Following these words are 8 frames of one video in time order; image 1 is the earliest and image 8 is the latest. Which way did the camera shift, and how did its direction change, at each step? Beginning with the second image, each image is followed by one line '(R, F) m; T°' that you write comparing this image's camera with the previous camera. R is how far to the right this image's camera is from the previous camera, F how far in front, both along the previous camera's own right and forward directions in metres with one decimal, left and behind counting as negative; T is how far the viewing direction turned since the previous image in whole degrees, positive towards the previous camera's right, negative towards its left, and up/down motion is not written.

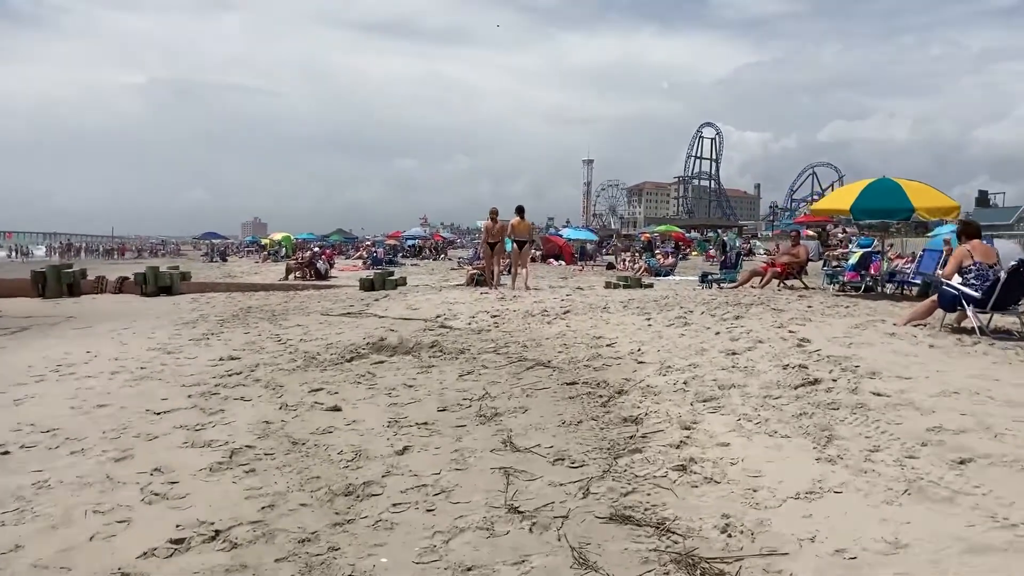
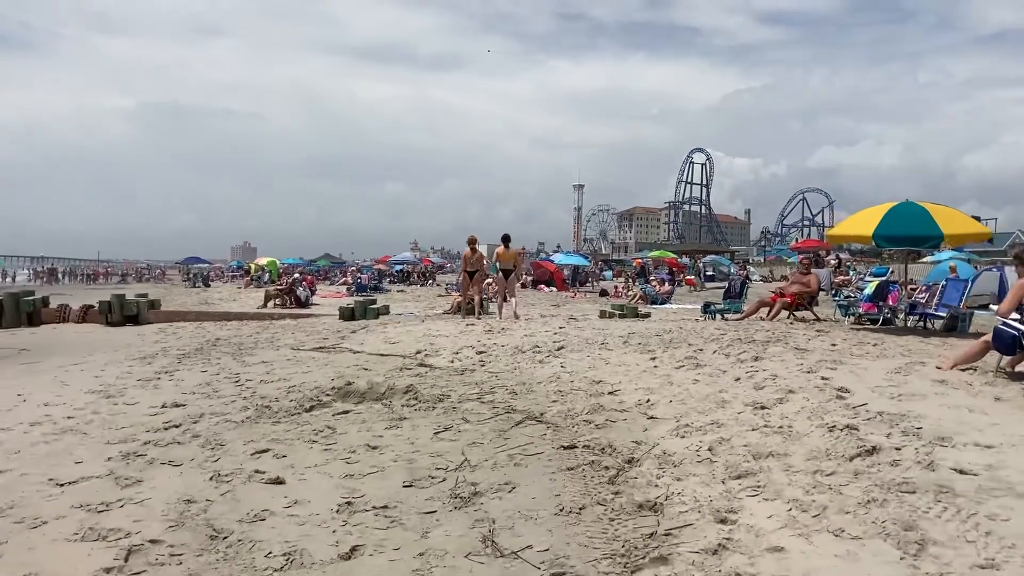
(0.0, +0.8) m; +1°
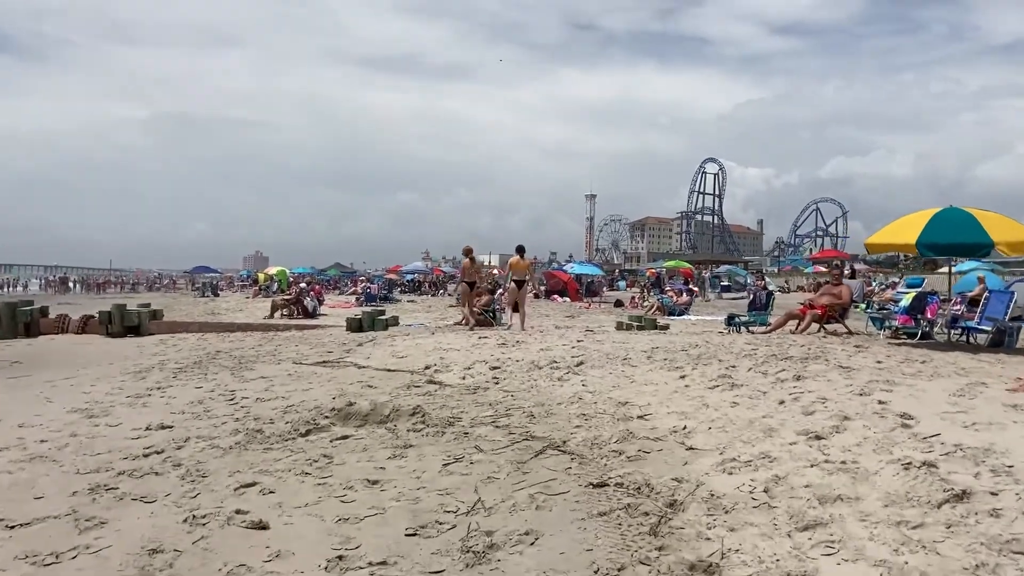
(0.0, +0.5) m; -1°
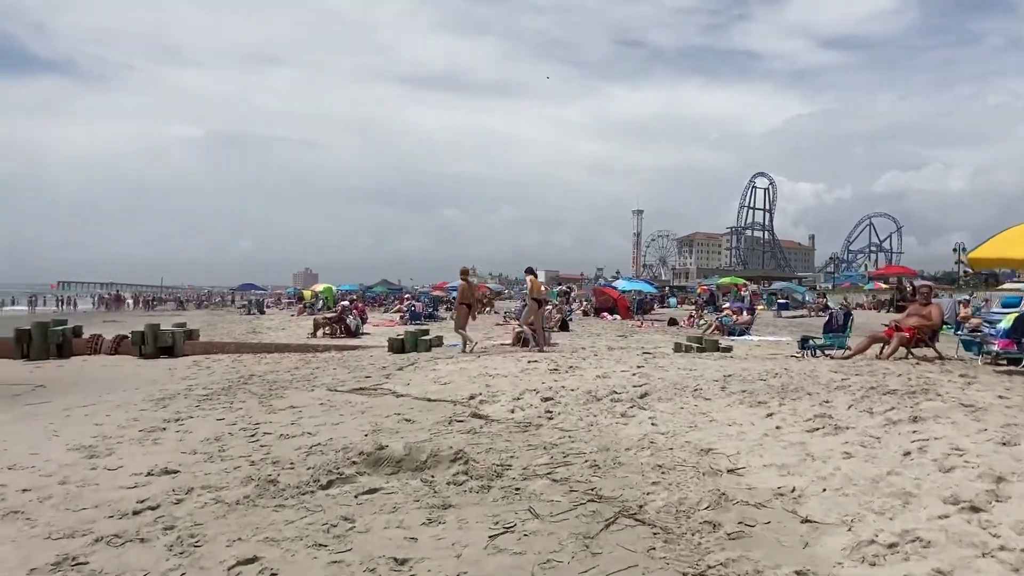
(-0.1, +0.8) m; -3°
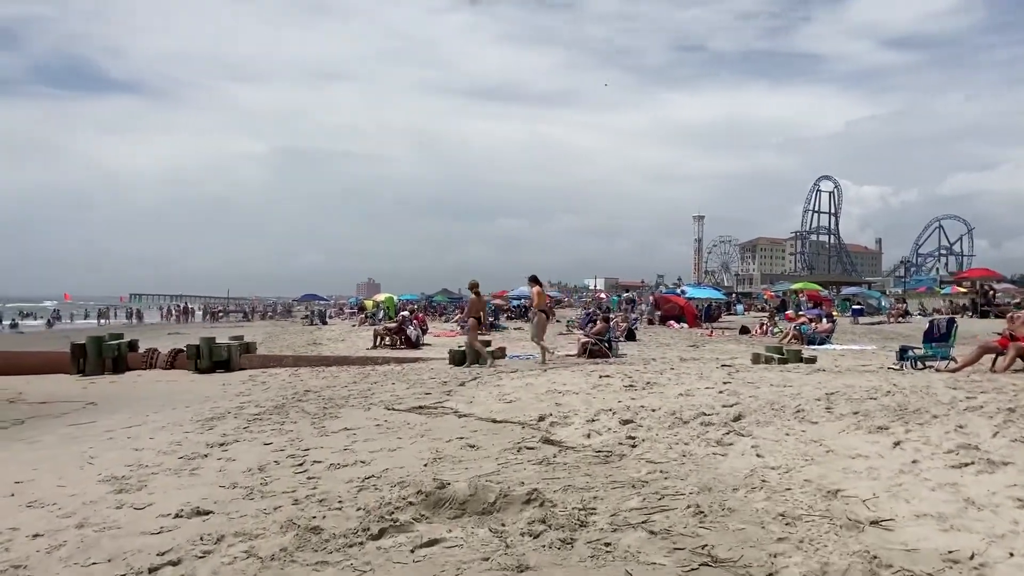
(-0.1, +0.7) m; -4°
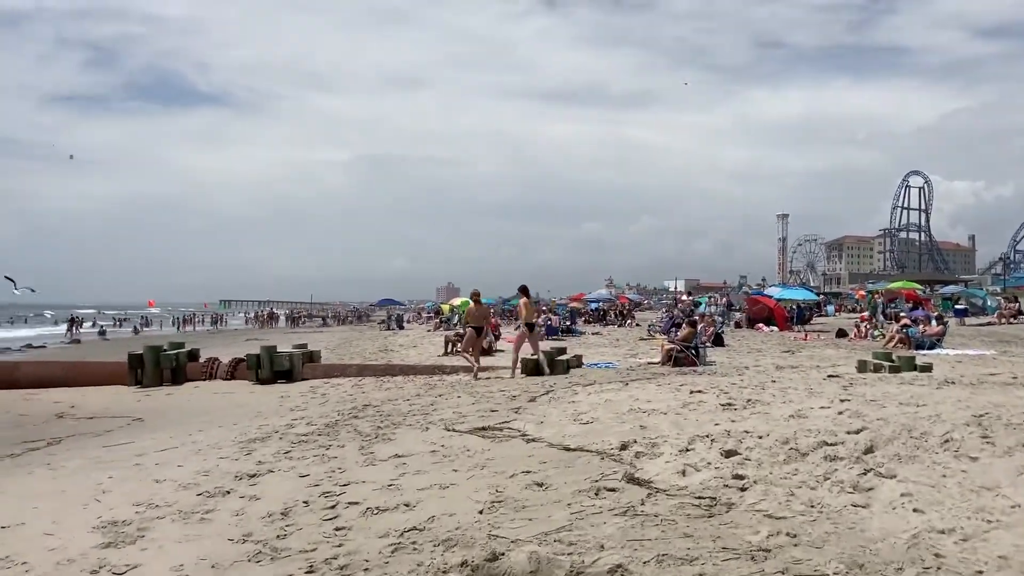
(0.0, +1.0) m; -5°
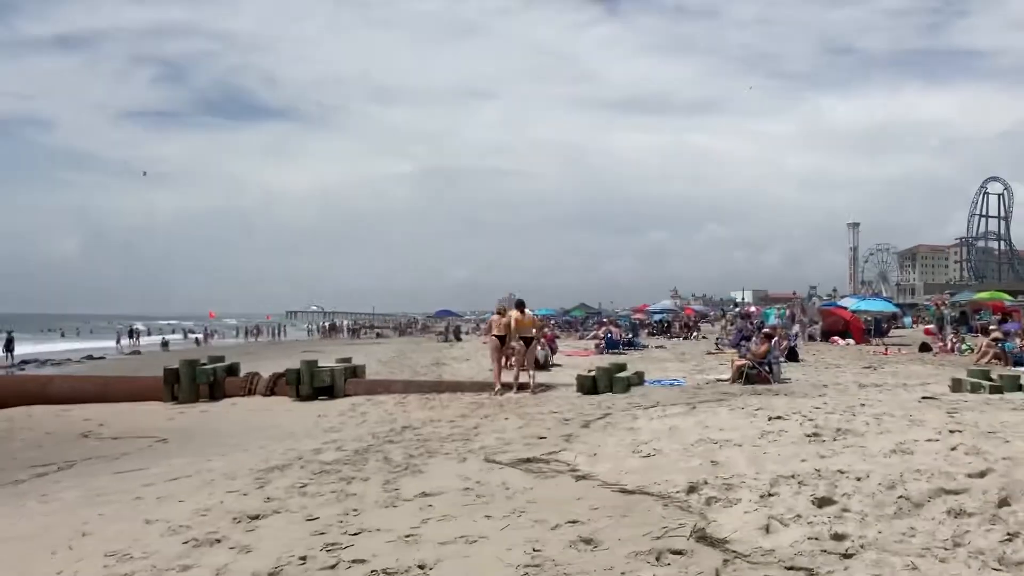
(+0.1, +0.8) m; -4°
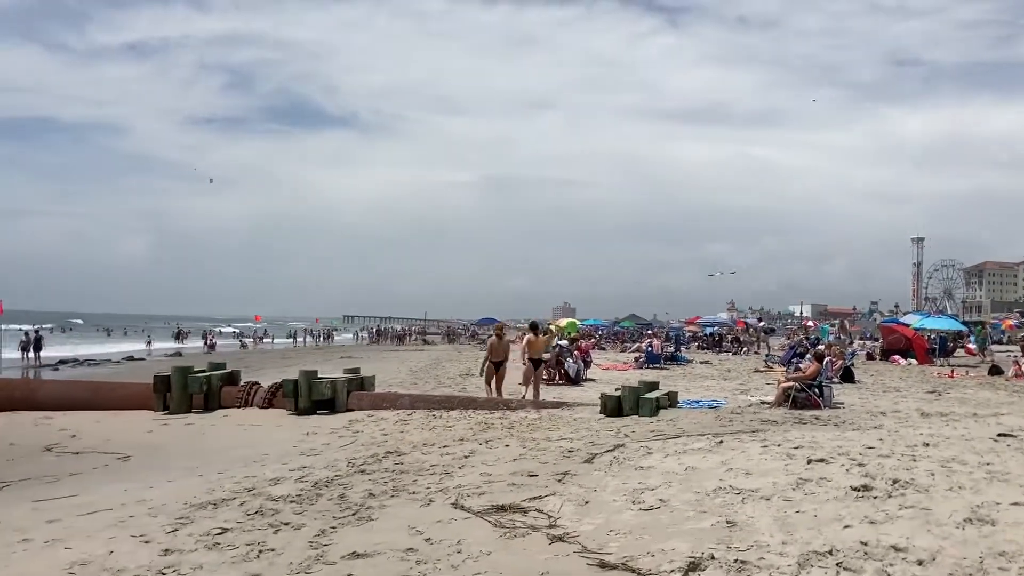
(+0.4, +1.1) m; -3°
